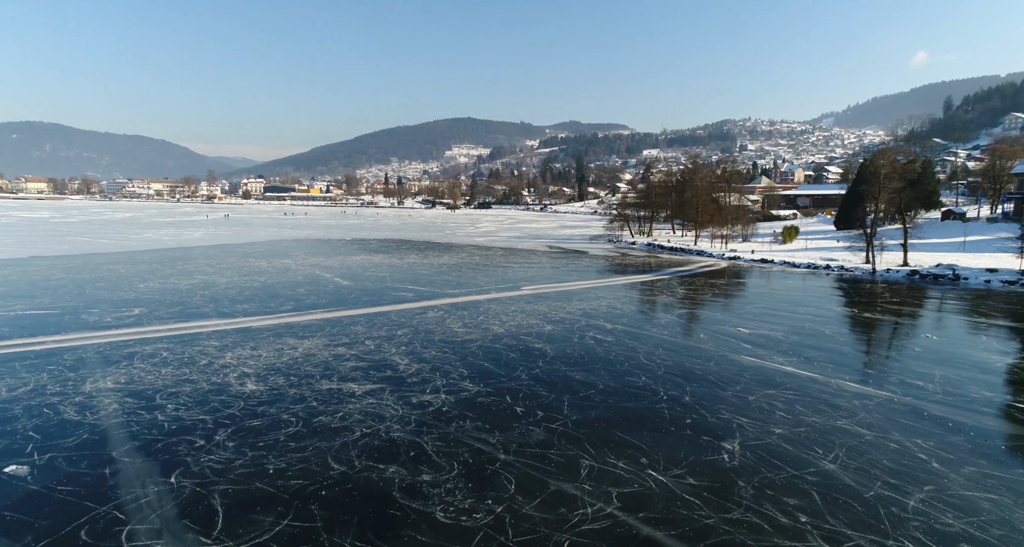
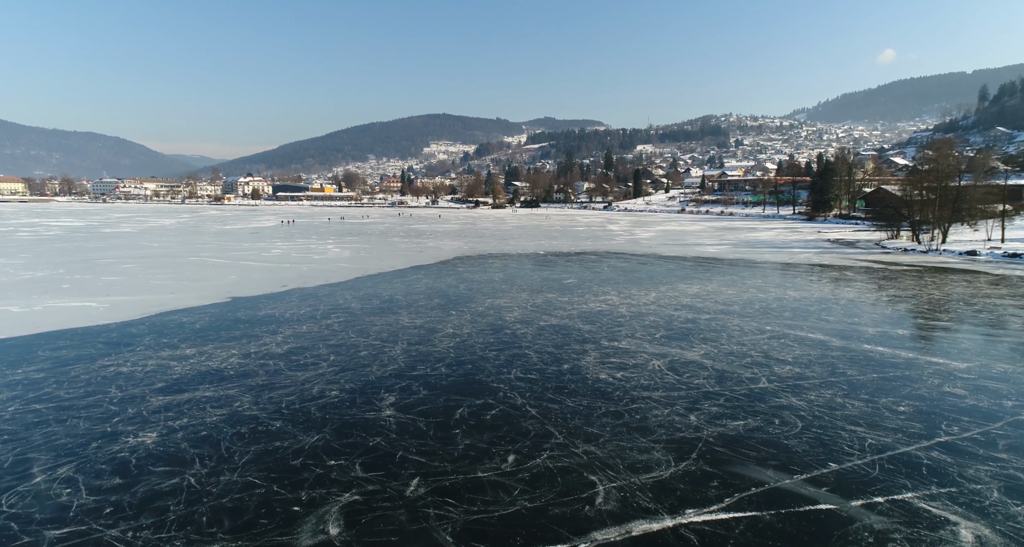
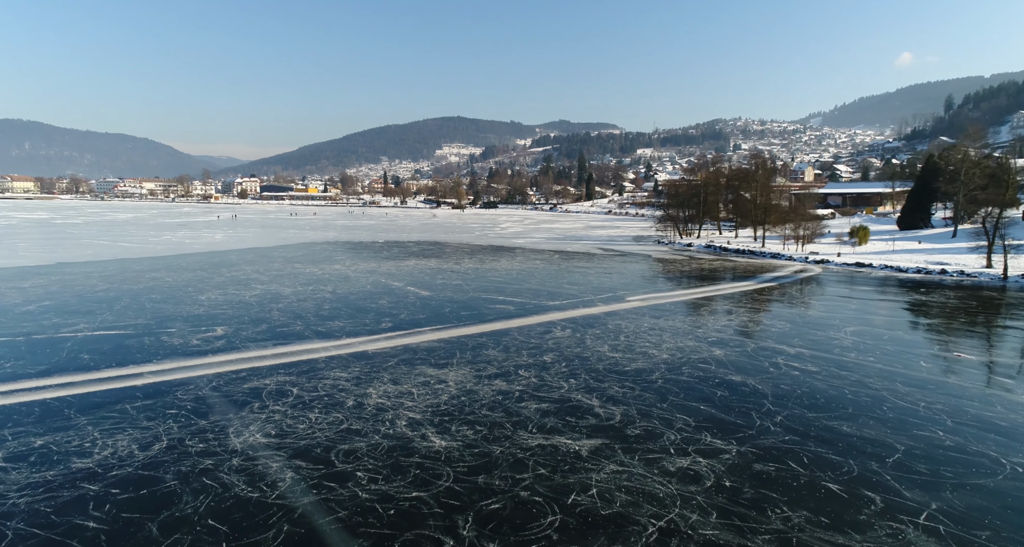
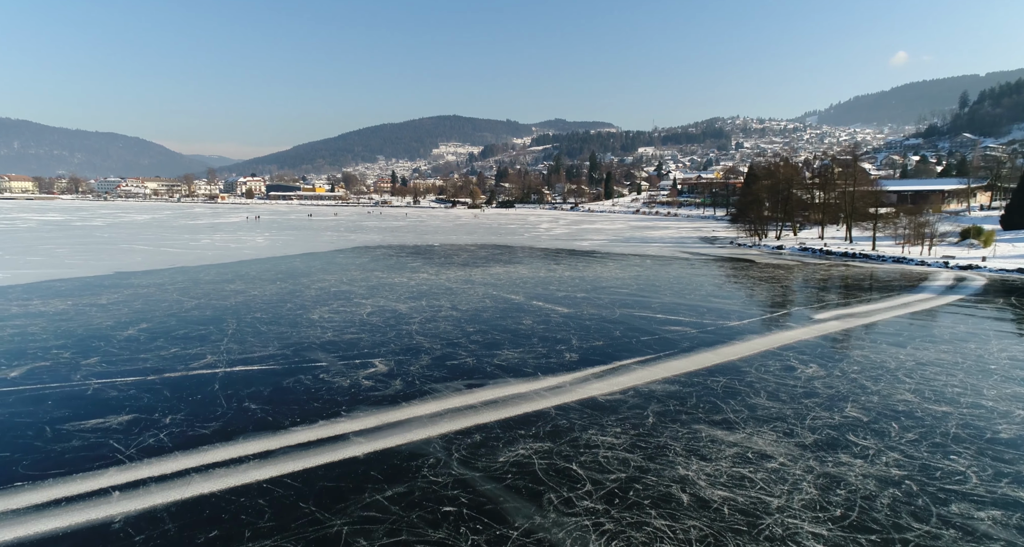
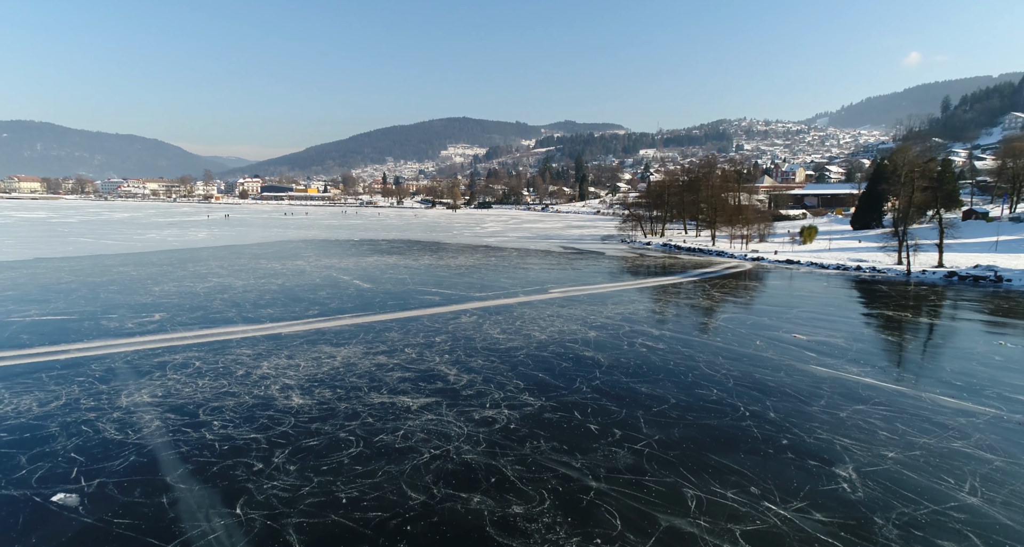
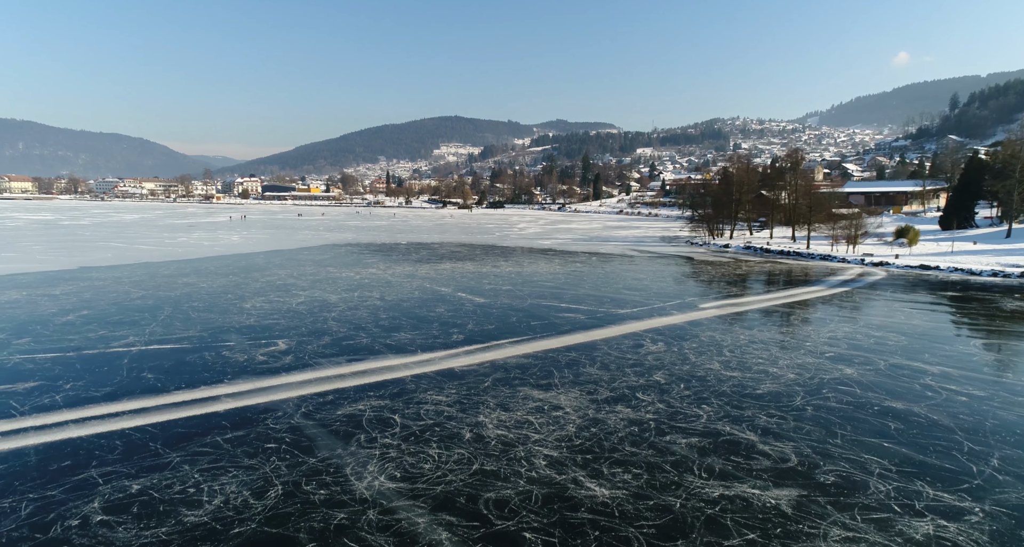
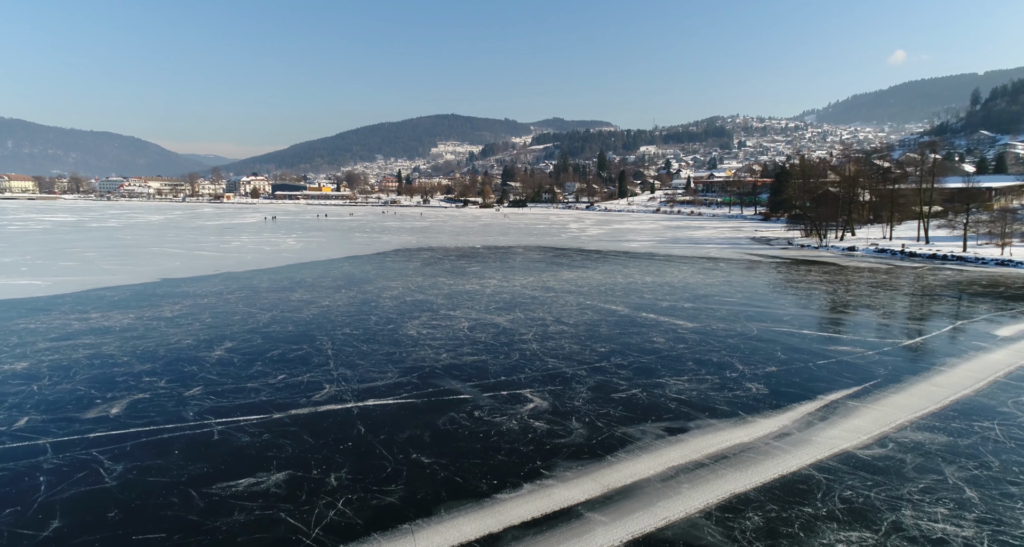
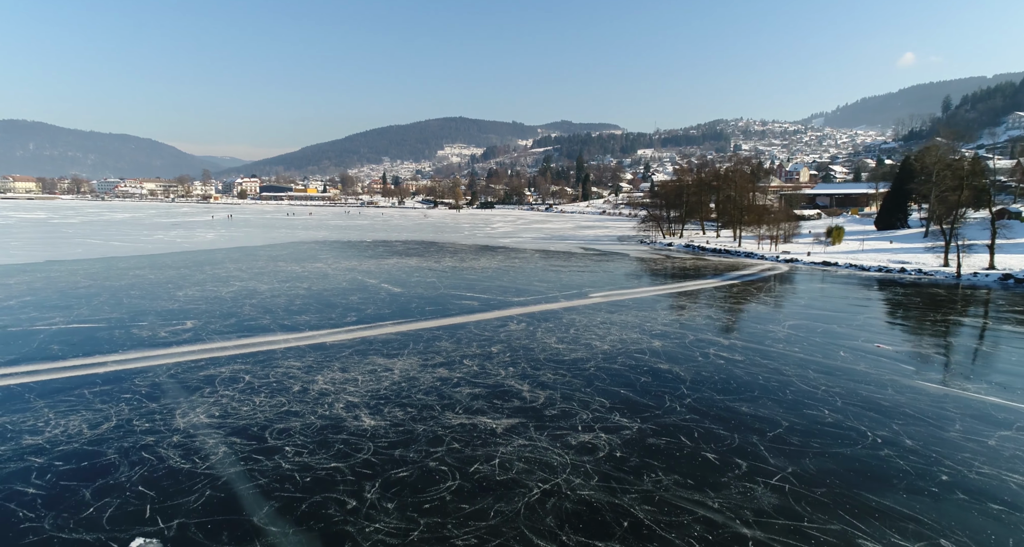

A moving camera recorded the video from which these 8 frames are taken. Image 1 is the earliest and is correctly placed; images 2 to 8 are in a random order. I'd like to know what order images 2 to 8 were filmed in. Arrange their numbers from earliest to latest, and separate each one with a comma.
5, 8, 3, 6, 4, 7, 2
